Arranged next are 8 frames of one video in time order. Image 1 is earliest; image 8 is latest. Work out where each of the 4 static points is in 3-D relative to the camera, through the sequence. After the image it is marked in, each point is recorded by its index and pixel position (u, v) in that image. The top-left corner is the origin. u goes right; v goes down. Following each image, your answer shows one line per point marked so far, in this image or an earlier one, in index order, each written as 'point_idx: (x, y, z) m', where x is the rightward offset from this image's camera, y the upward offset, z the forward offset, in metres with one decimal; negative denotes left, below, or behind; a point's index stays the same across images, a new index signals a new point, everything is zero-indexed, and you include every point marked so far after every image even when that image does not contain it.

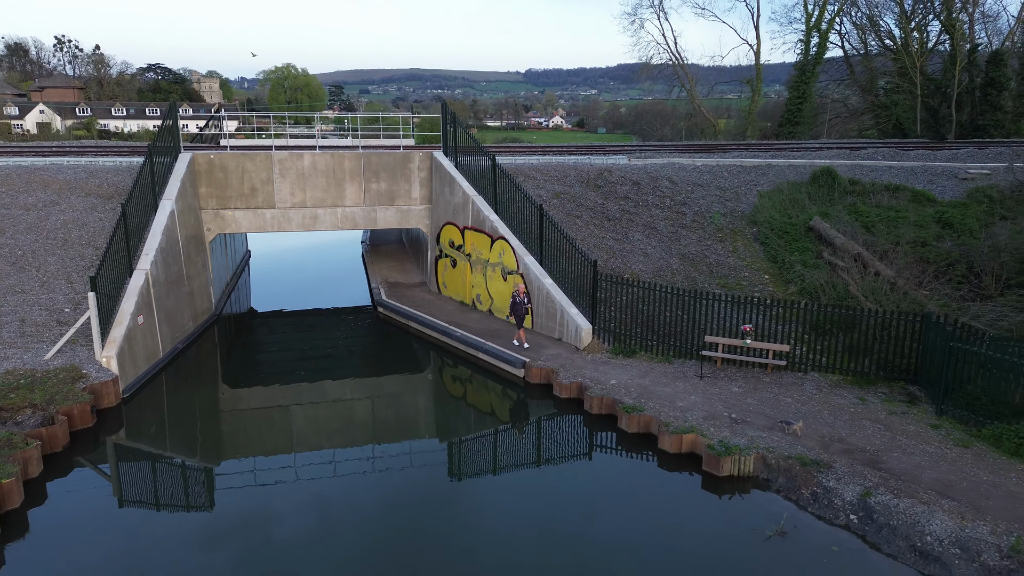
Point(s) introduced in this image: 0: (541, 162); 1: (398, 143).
0: (+0.6, +2.6, +15.3) m
1: (-2.6, +3.3, +16.8) m
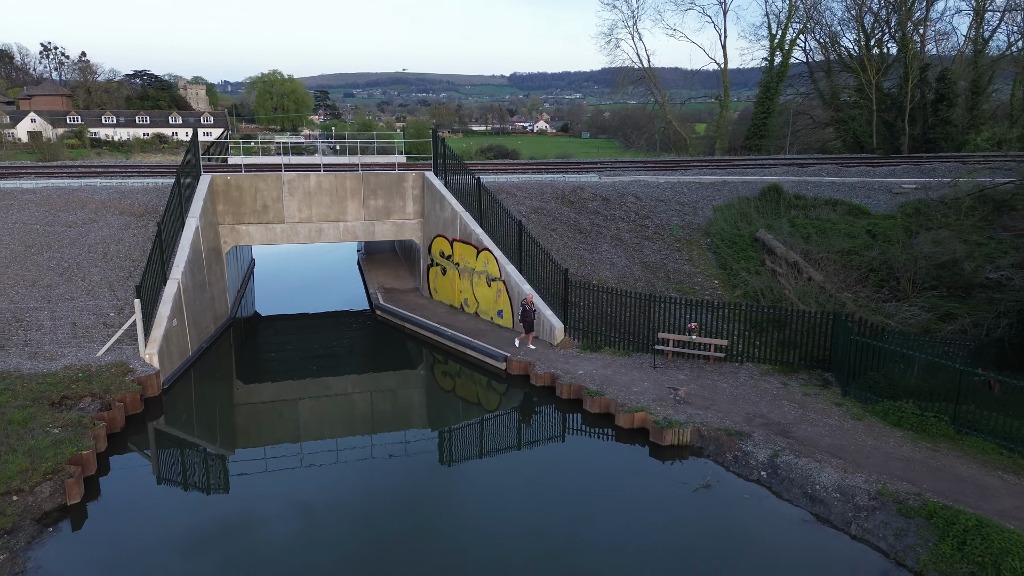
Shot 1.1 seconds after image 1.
0: (+0.2, +2.5, +17.1) m
1: (-3.0, +3.2, +18.5) m
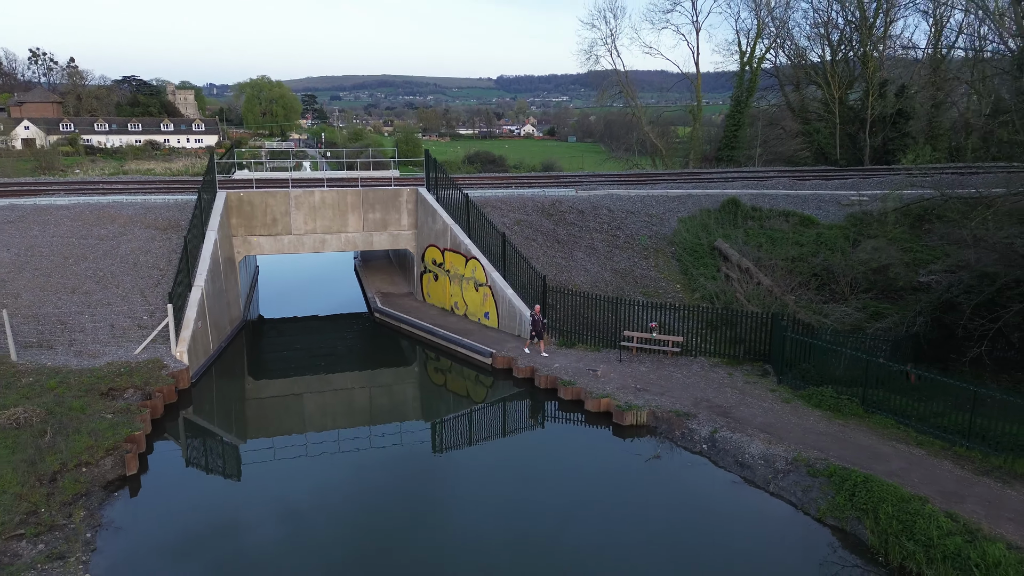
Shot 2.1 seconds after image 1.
0: (-0.2, +2.4, +18.8) m
1: (-3.4, +3.1, +20.2) m
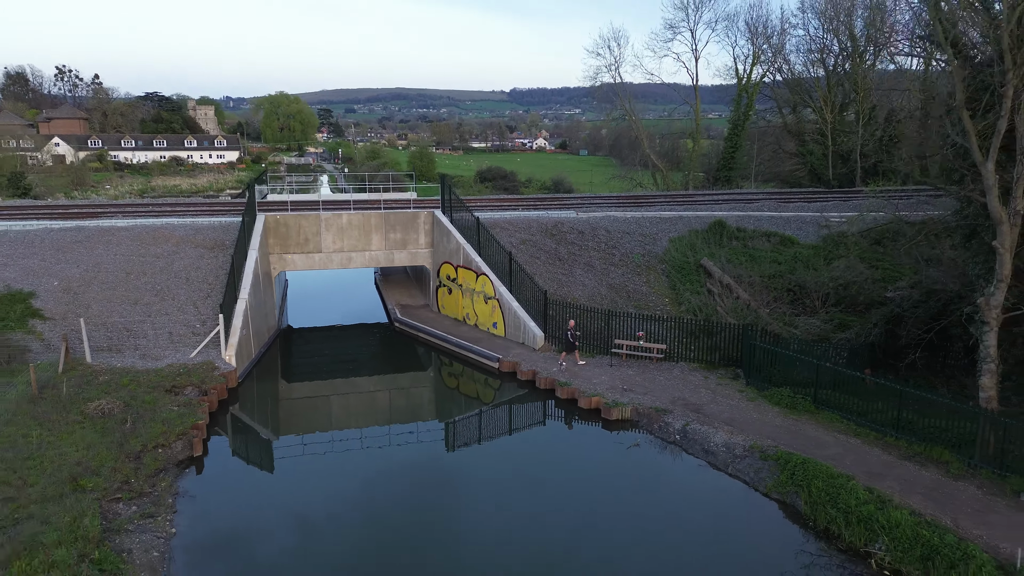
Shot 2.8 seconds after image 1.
0: (0.0, +2.0, +20.8) m
1: (-3.2, +2.7, +22.3) m
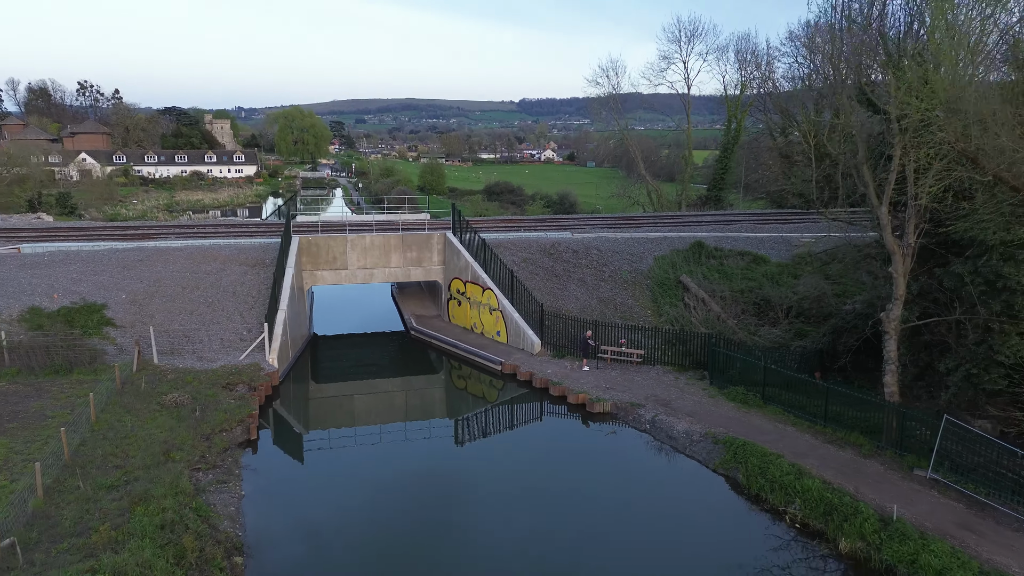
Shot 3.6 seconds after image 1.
0: (+0.1, +1.6, +23.4) m
1: (-3.1, +2.3, +24.9) m
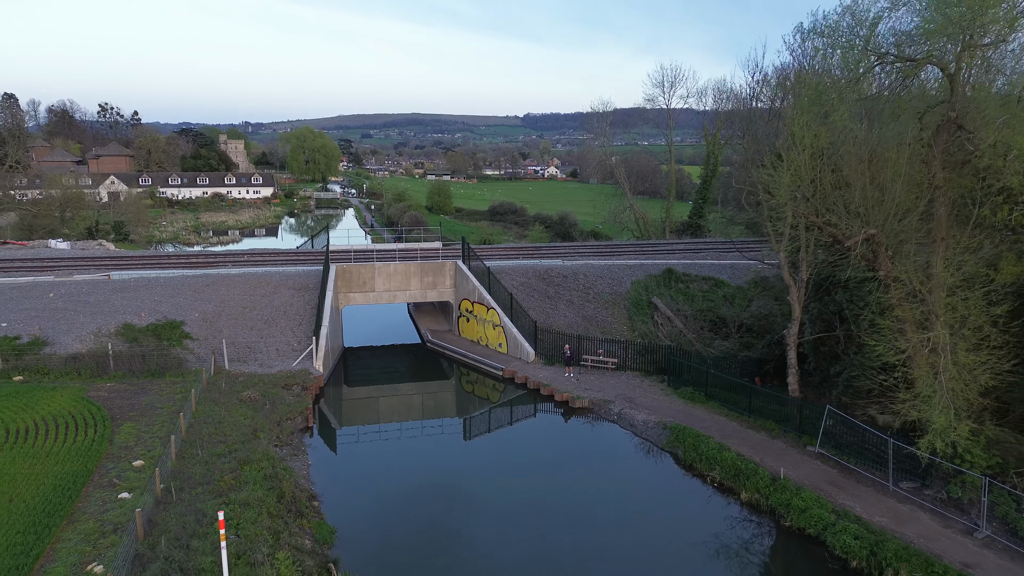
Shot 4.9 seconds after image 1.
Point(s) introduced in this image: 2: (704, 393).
0: (+0.1, +0.9, +27.8) m
1: (-3.1, +1.5, +29.3) m
2: (+5.3, -2.9, +19.9) m
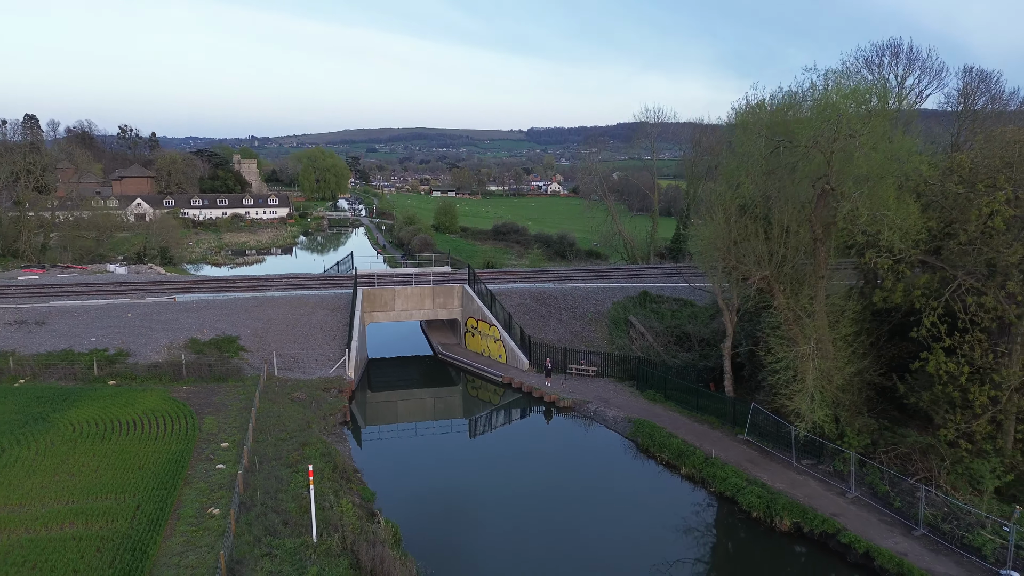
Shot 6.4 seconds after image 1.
0: (+0.1, 0.0, +32.6) m
1: (-3.1, +0.6, +34.1) m
2: (+5.2, -3.6, +24.5) m
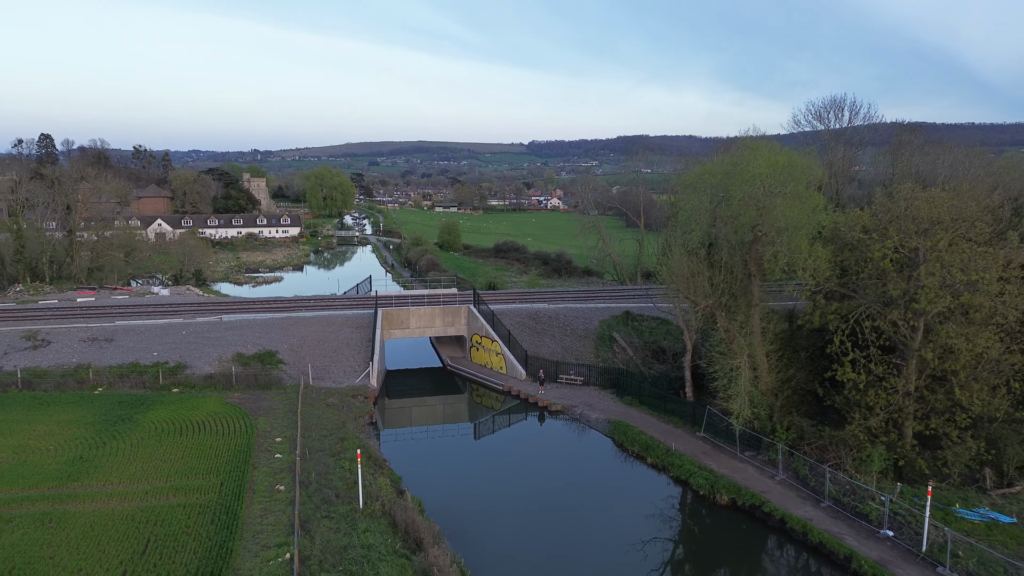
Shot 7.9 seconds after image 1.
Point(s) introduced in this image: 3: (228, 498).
0: (0.0, -1.0, +37.3) m
1: (-3.2, -0.5, +38.9) m
2: (+5.1, -4.5, +29.2) m
3: (-7.7, -5.7, +19.6) m
